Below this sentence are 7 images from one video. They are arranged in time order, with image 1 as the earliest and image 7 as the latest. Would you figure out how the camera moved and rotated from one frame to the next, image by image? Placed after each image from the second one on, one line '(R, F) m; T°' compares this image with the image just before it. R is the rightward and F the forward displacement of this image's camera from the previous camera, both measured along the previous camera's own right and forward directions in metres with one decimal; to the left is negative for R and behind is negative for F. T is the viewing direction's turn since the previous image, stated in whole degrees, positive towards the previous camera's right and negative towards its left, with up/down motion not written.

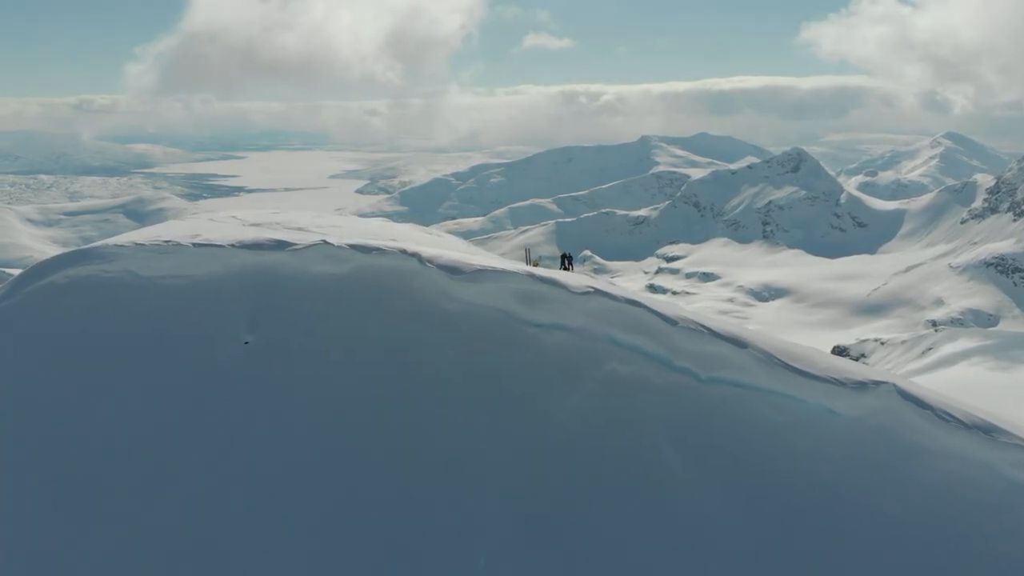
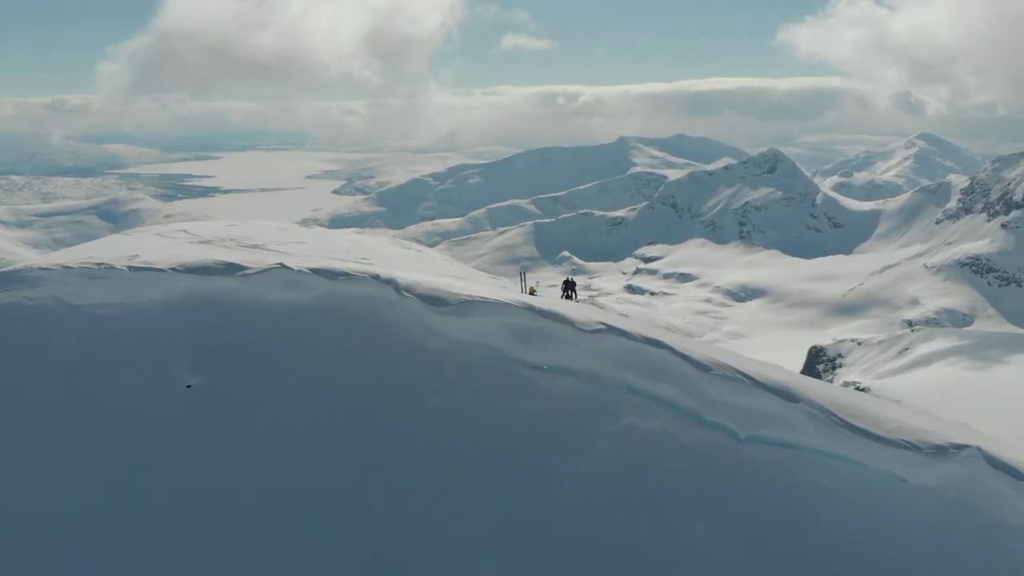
(-0.3, +3.1) m; +1°
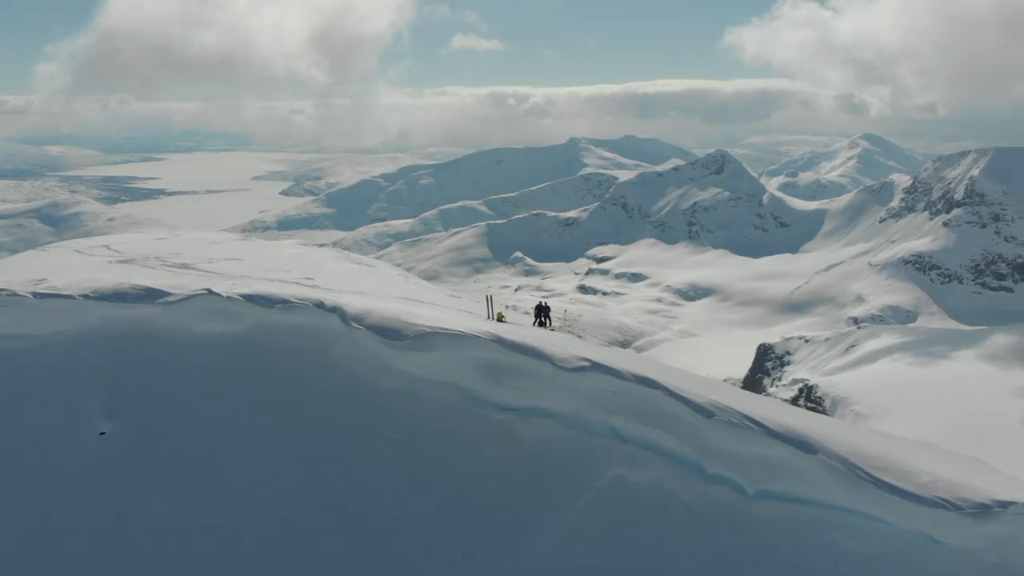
(-0.2, +2.1) m; +3°
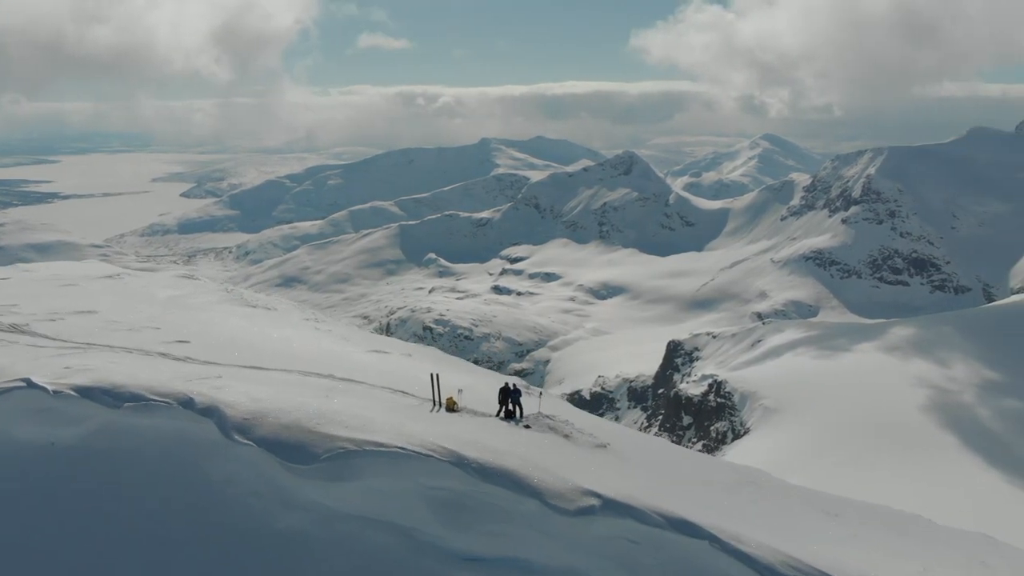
(-0.5, +4.3) m; +6°
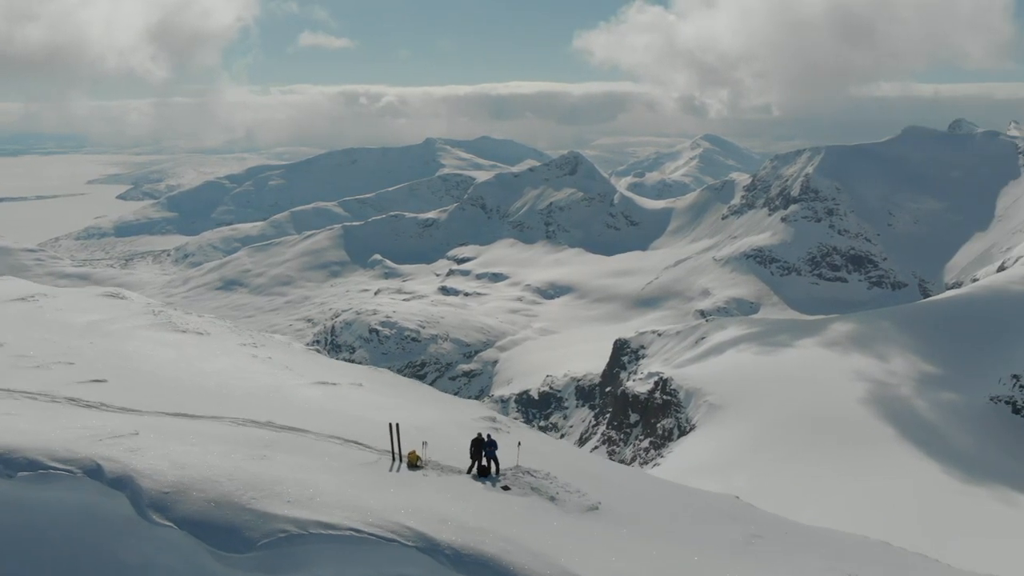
(-0.9, +2.9) m; +3°
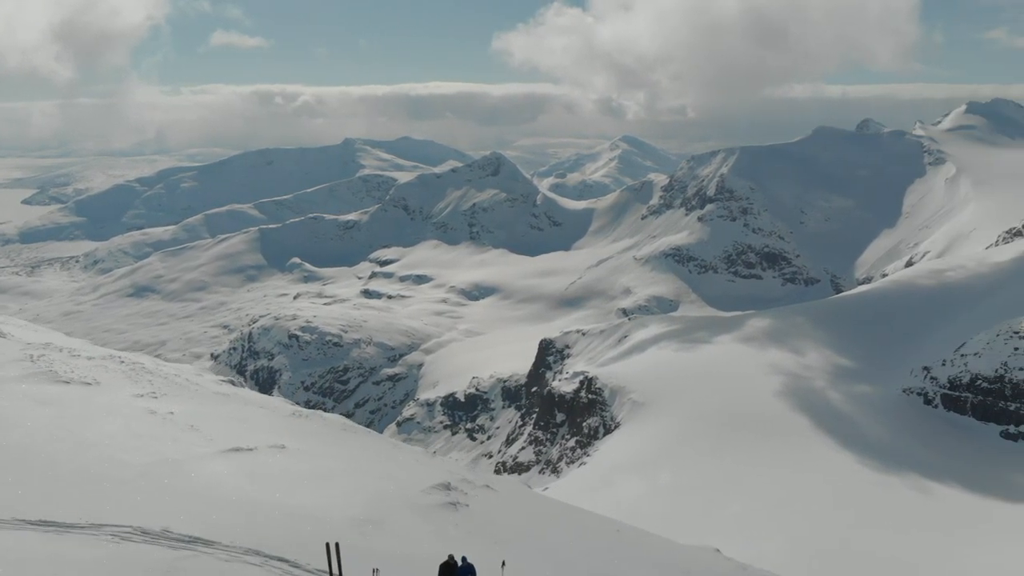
(-0.7, +6.0) m; +5°
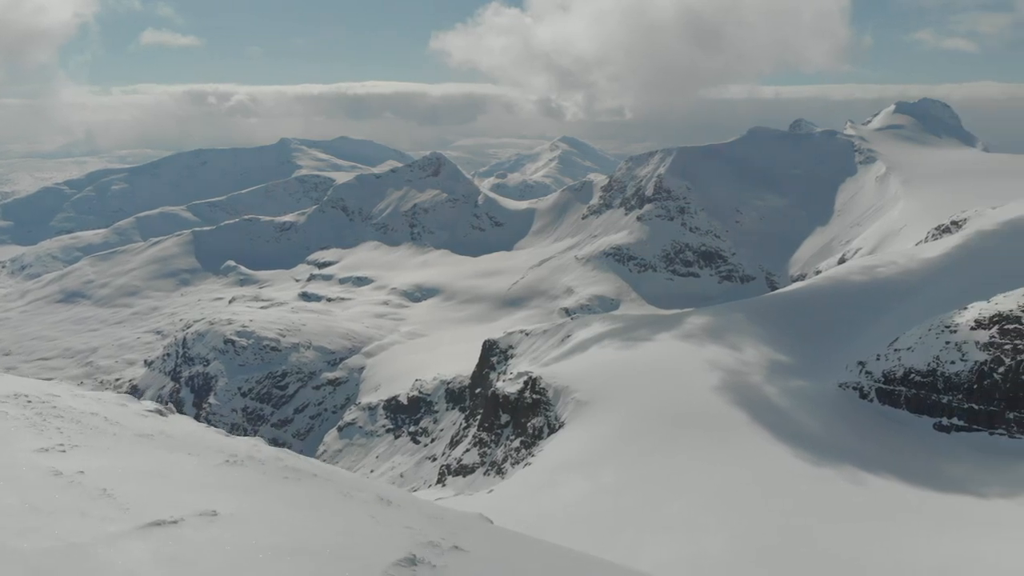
(-0.1, +4.2) m; +4°
